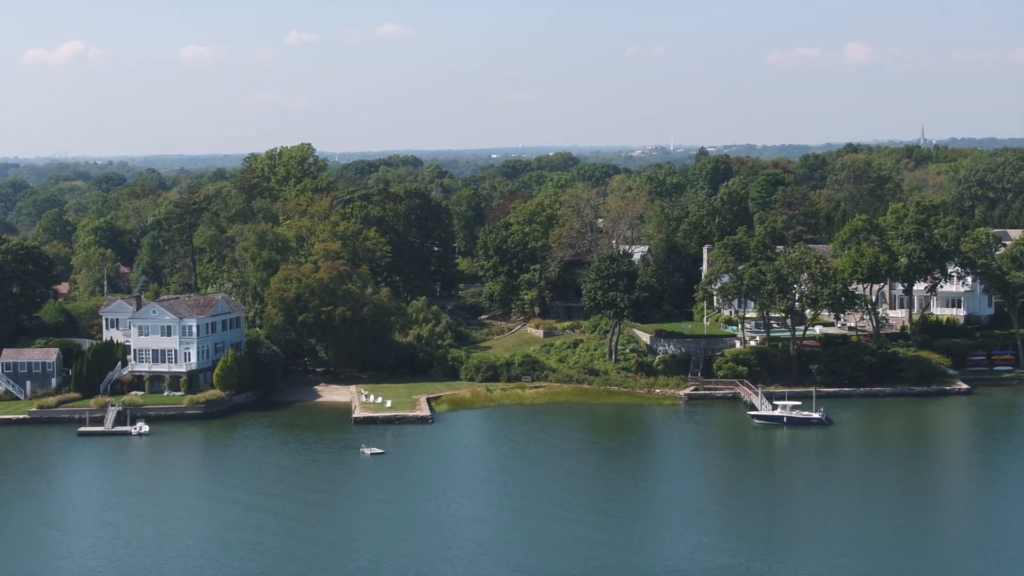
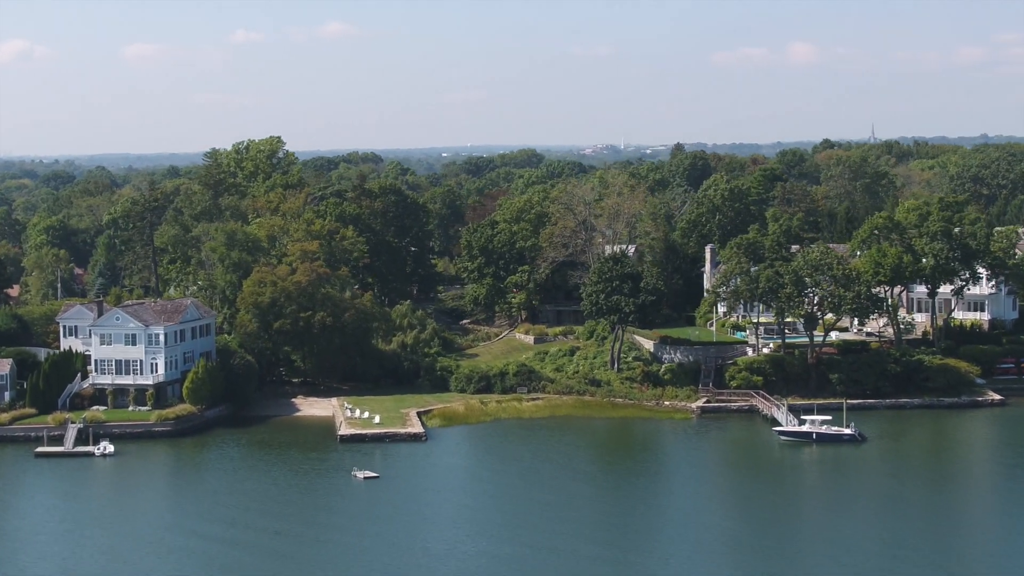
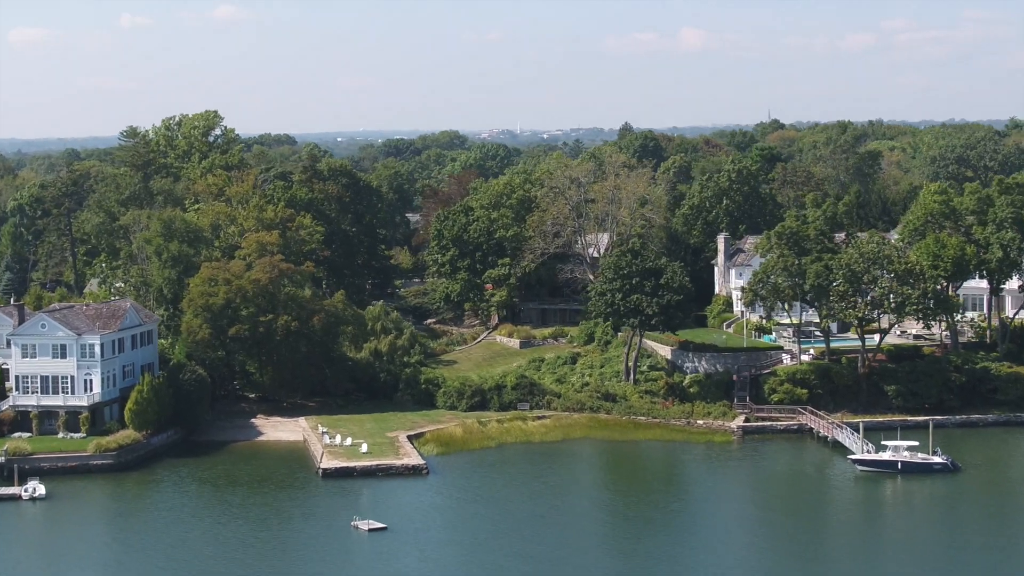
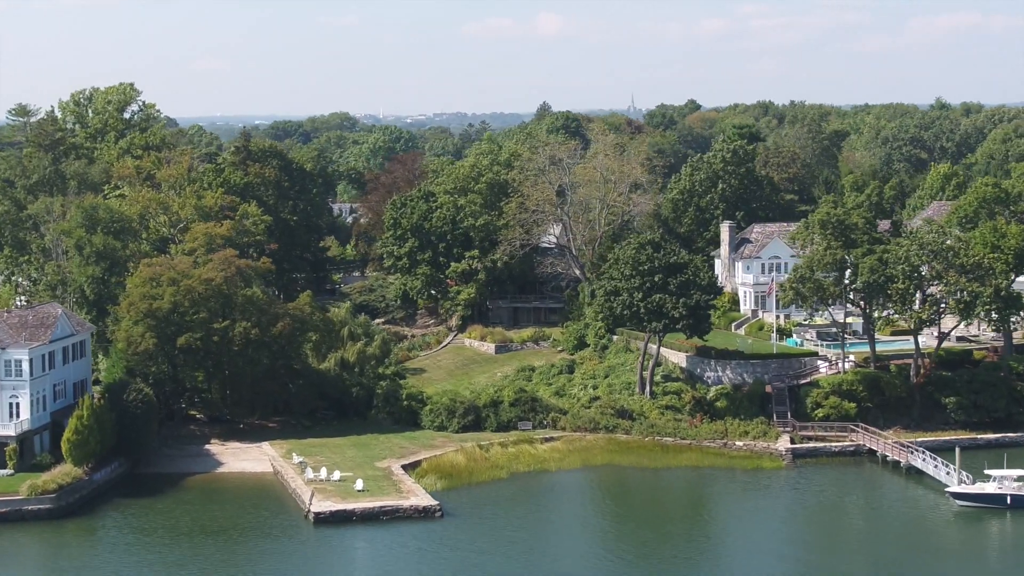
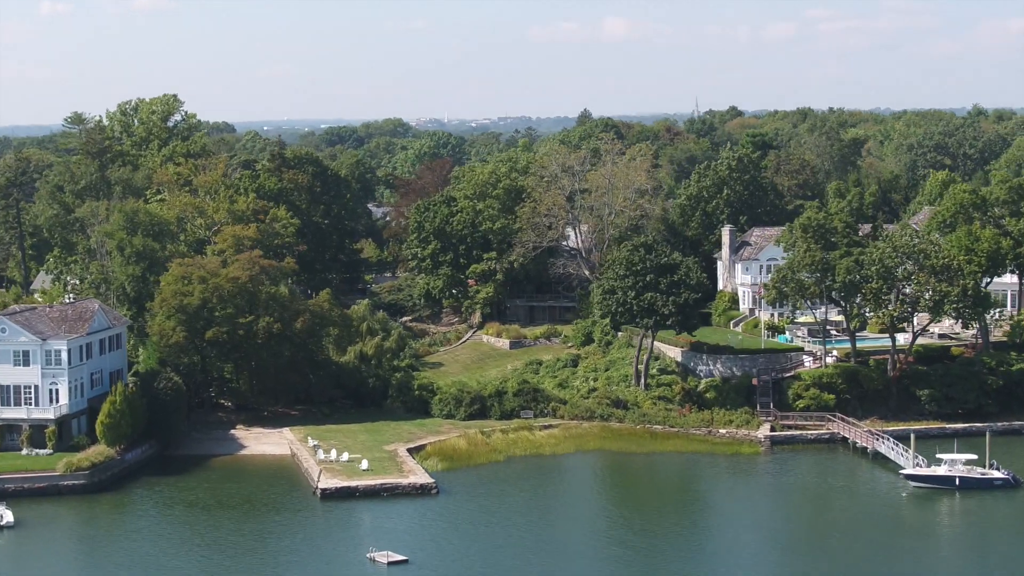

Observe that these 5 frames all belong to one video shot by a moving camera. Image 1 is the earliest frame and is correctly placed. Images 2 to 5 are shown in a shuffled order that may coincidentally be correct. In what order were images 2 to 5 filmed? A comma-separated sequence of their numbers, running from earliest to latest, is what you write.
2, 3, 5, 4
